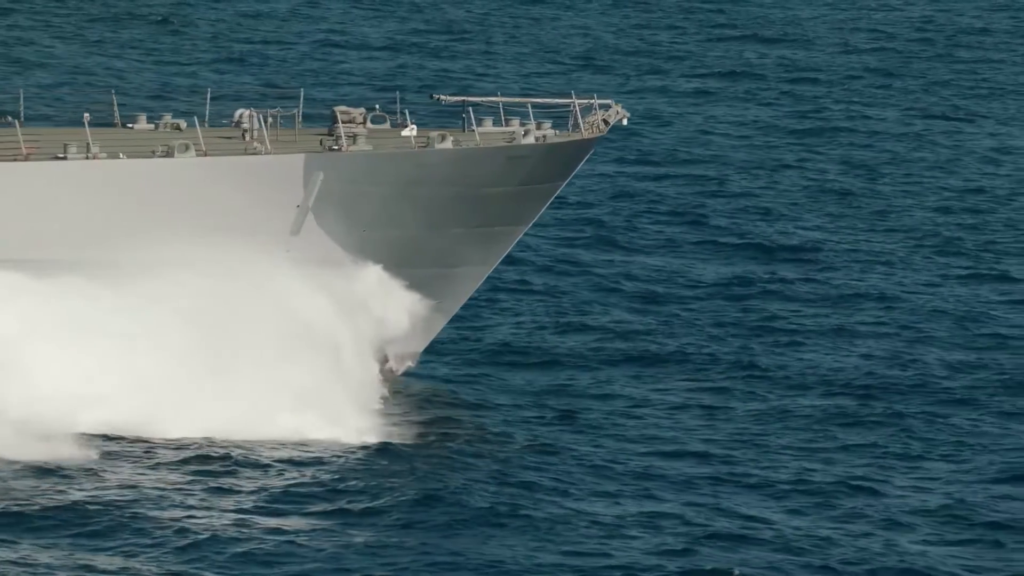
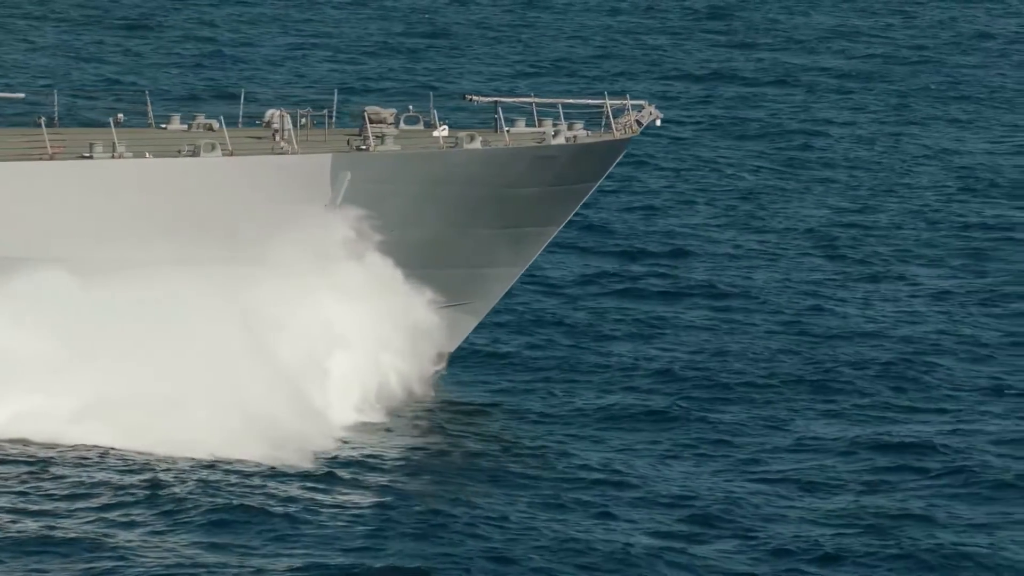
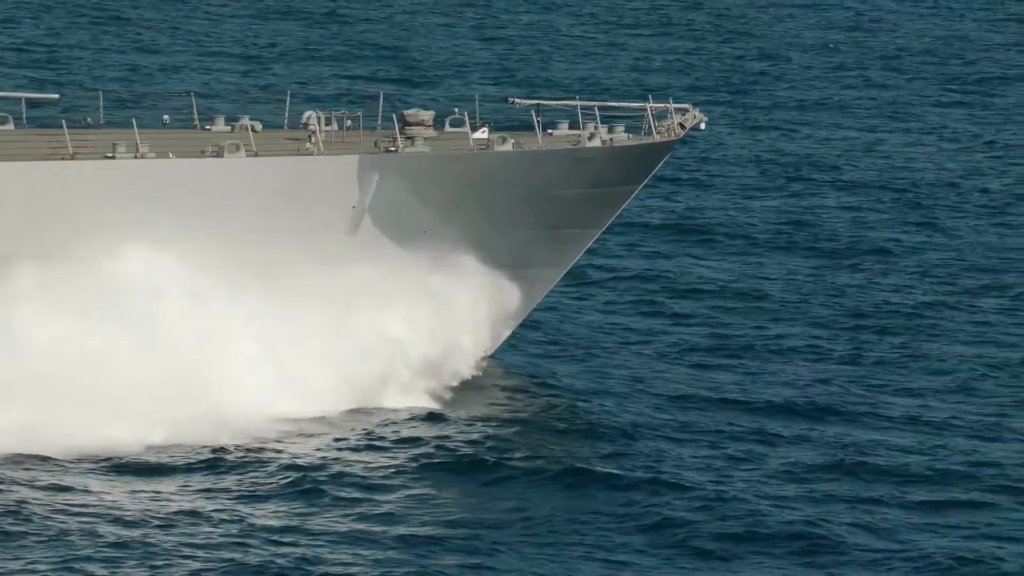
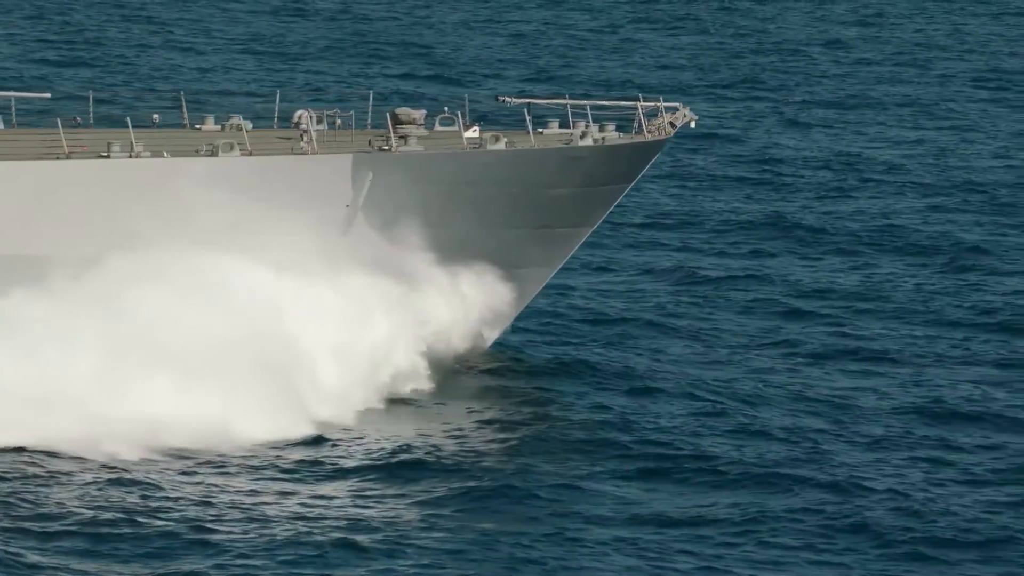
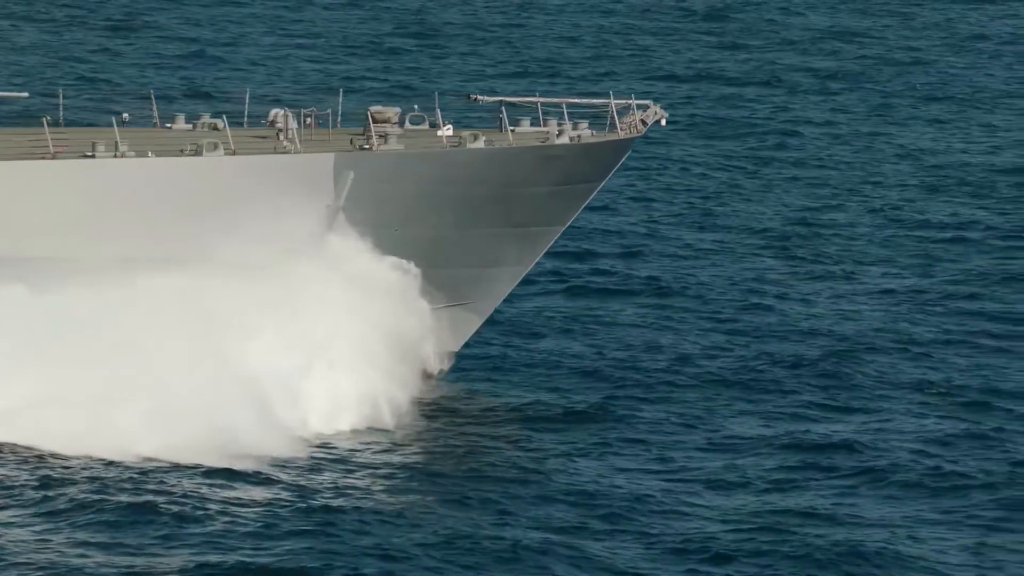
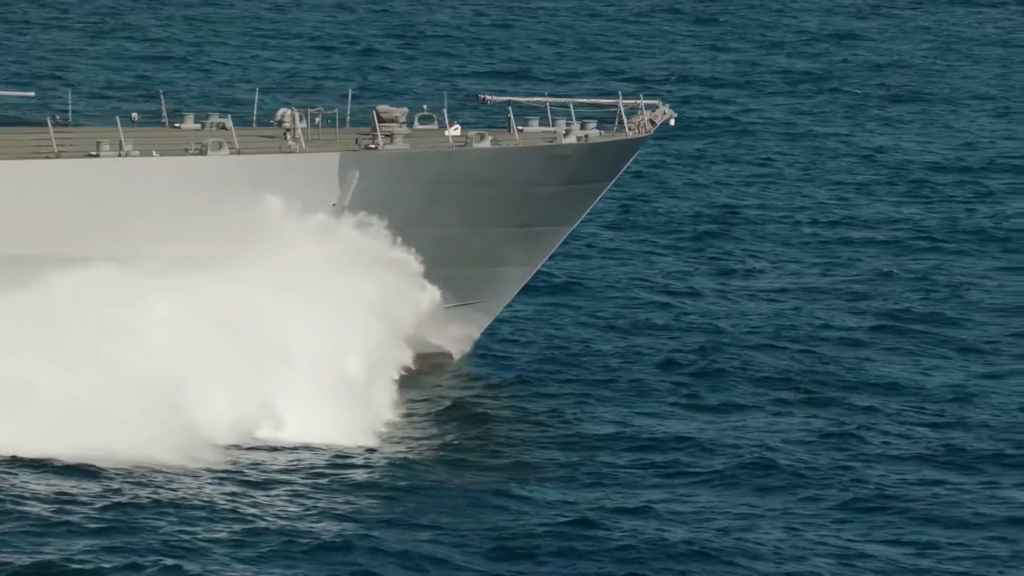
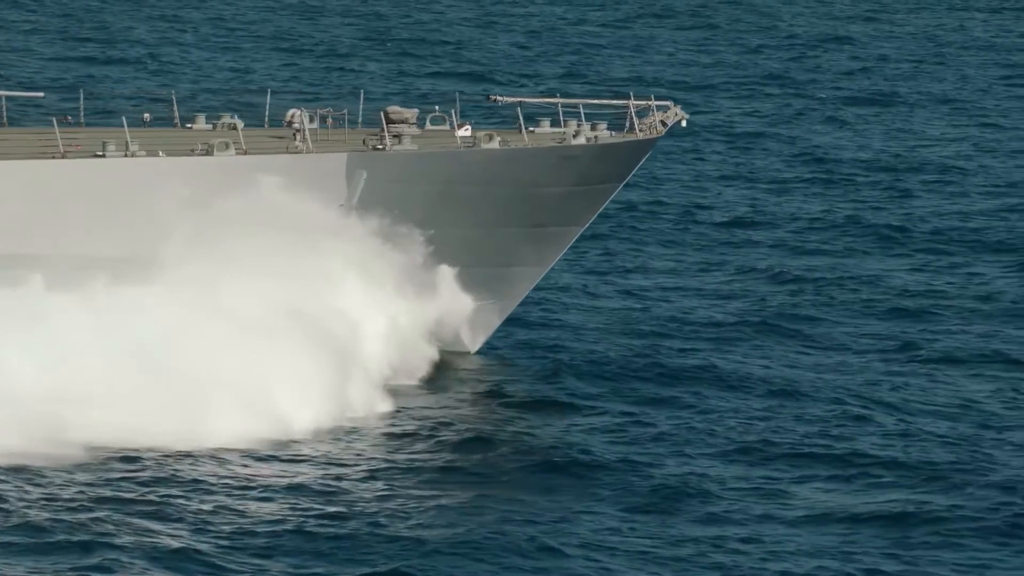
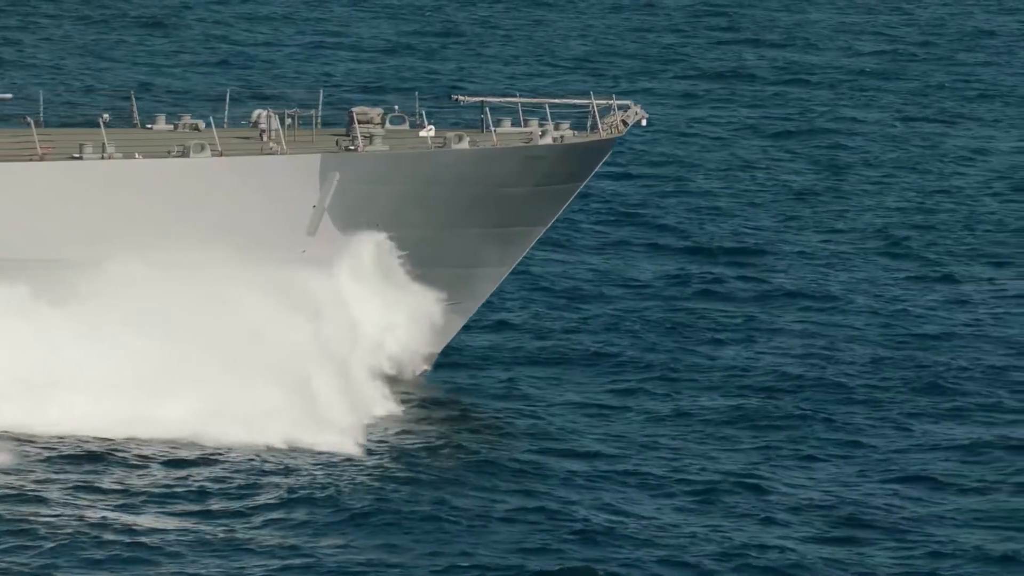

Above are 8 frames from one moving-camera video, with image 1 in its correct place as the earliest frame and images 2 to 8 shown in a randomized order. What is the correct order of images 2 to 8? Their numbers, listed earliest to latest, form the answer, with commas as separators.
8, 2, 5, 6, 7, 4, 3
